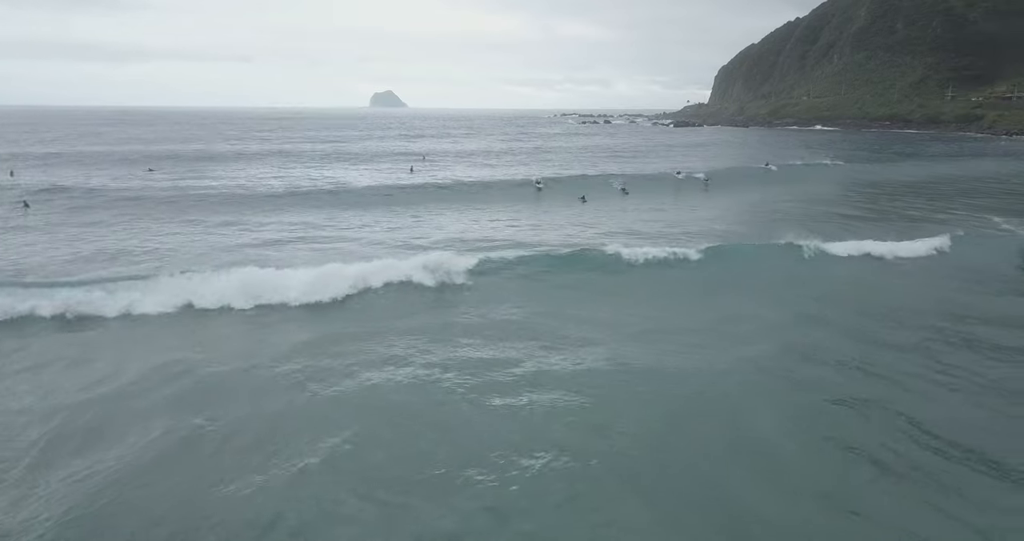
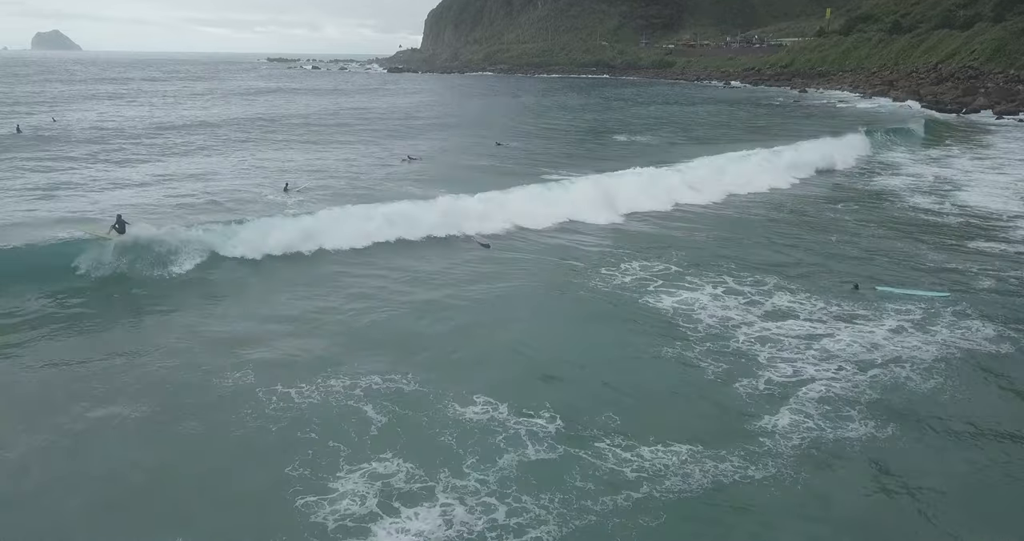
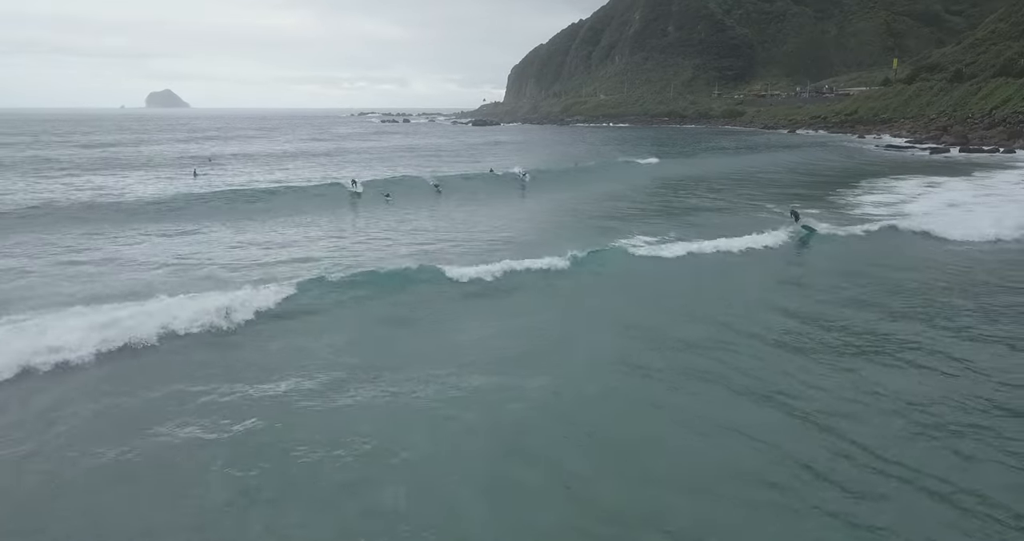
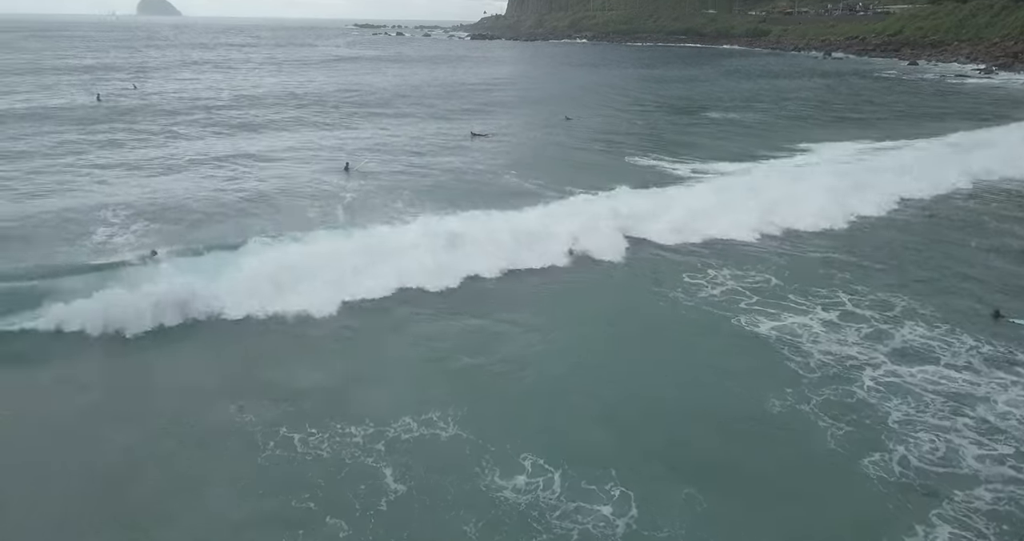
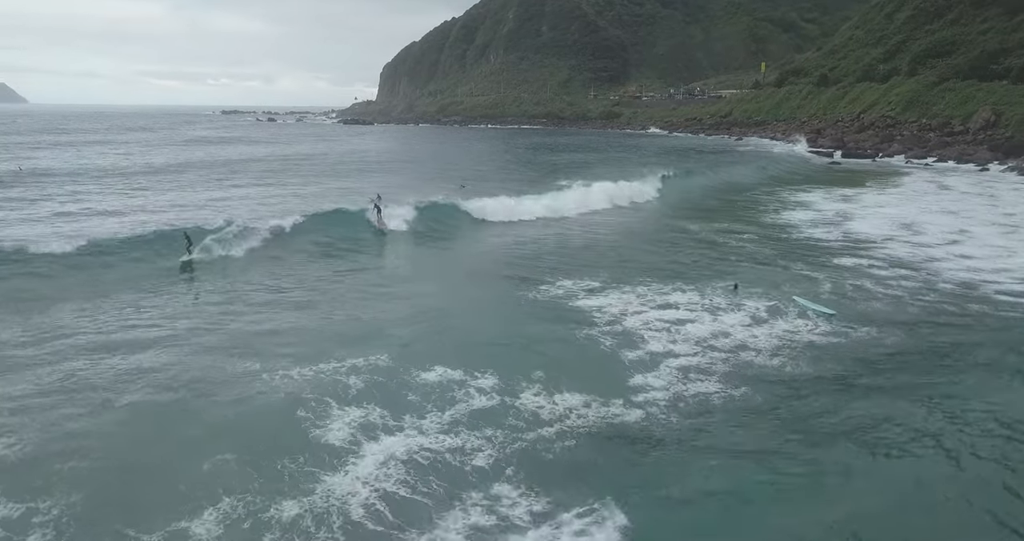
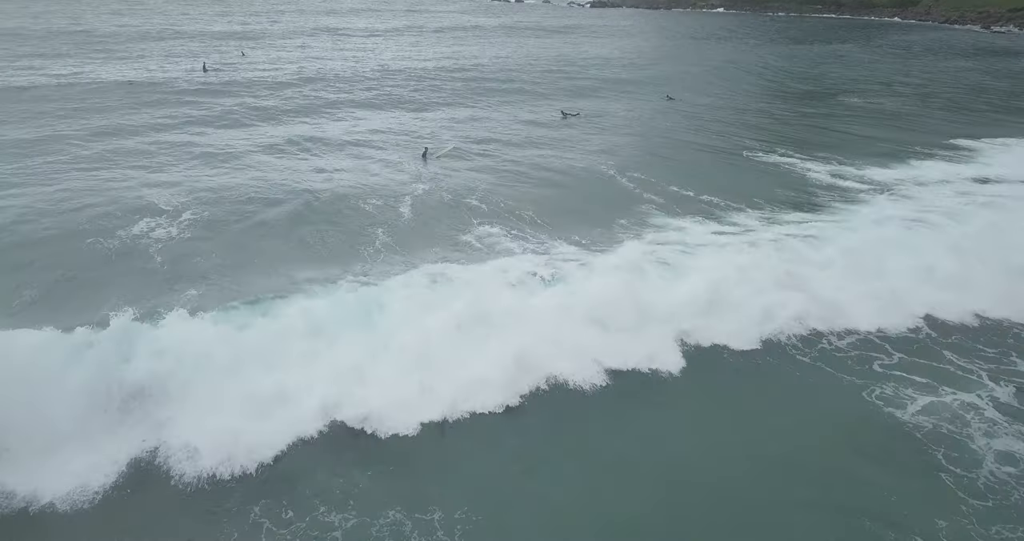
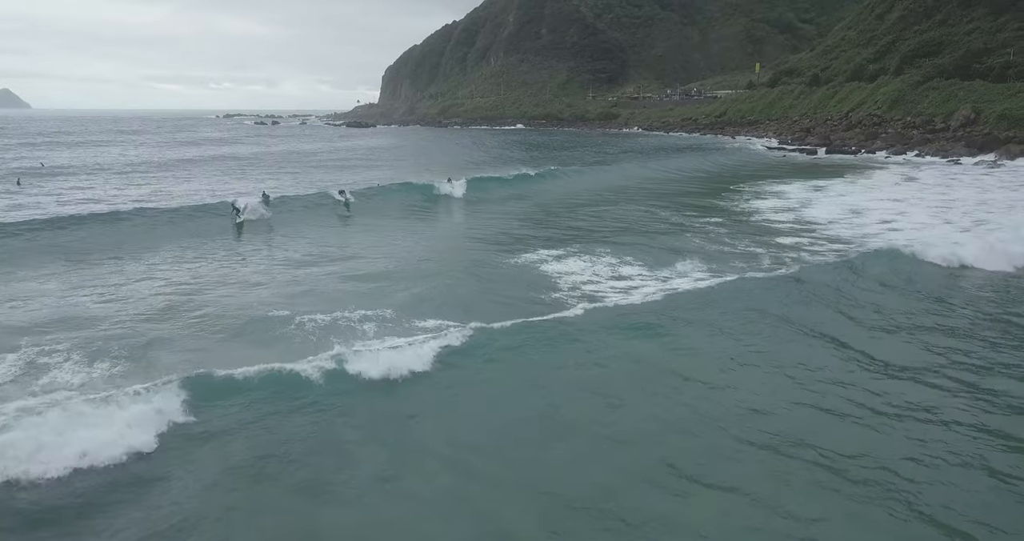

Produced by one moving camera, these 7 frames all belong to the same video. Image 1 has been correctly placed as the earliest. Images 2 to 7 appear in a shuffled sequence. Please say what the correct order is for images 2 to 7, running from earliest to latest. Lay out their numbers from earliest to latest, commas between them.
3, 7, 5, 2, 4, 6
